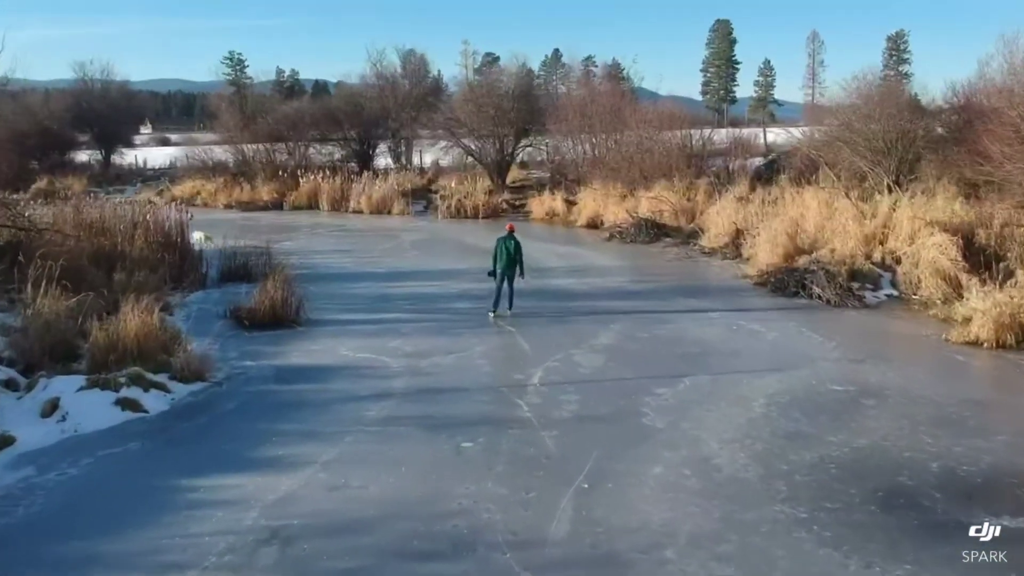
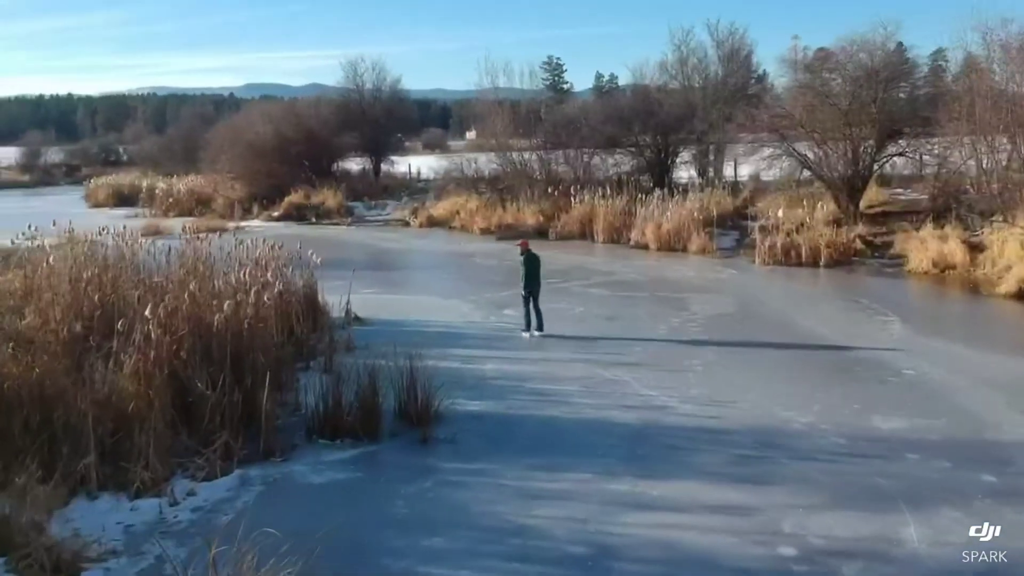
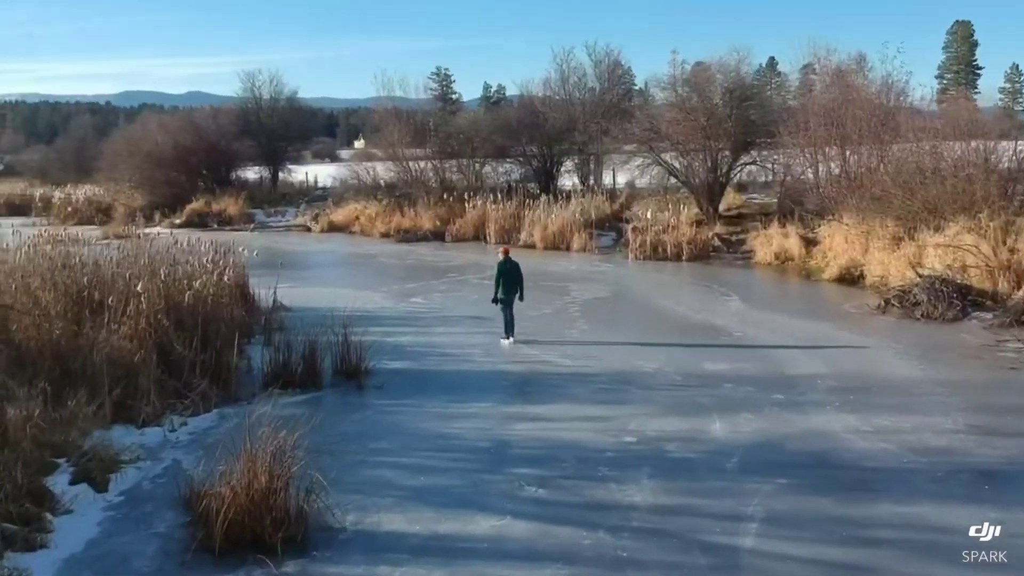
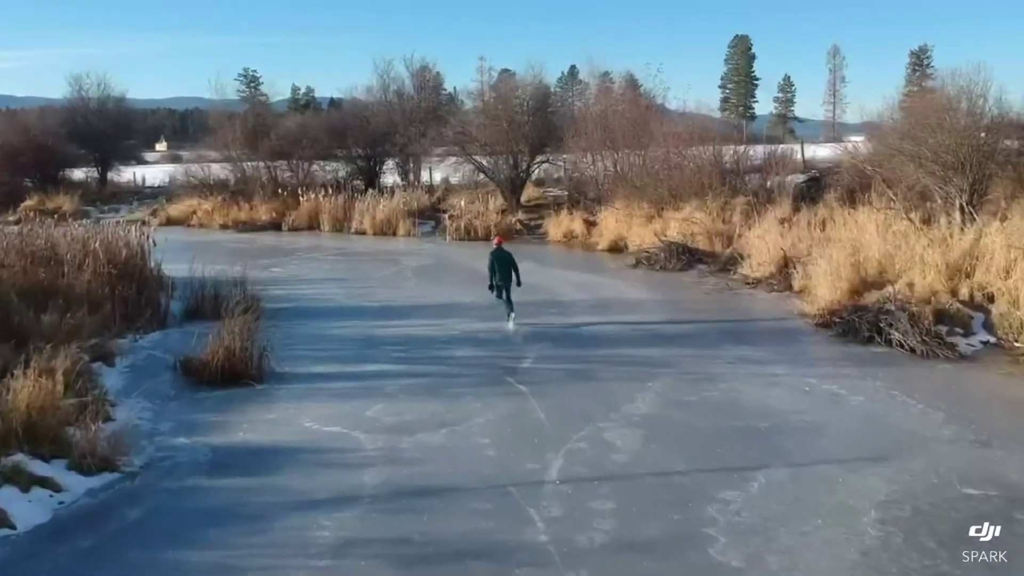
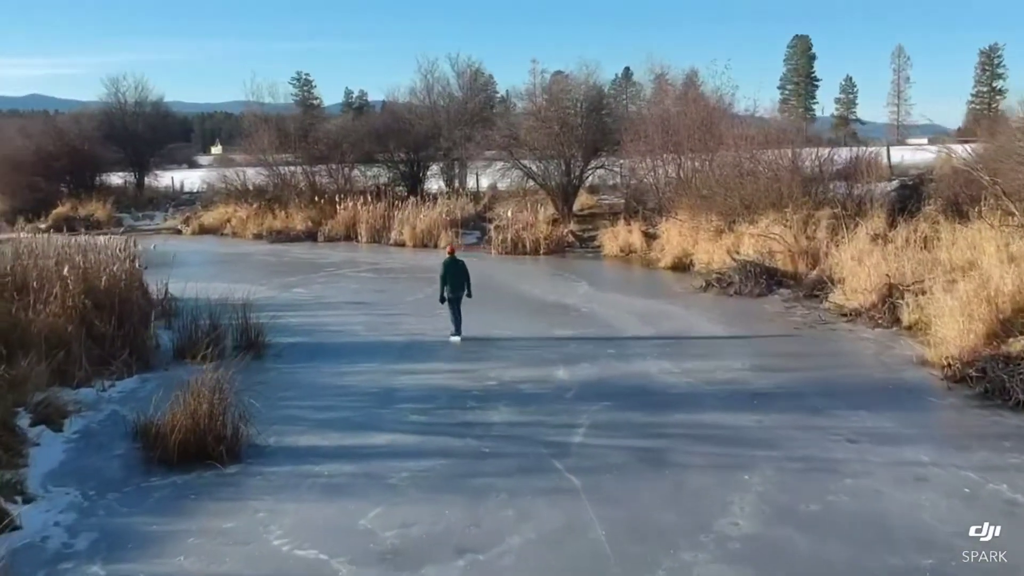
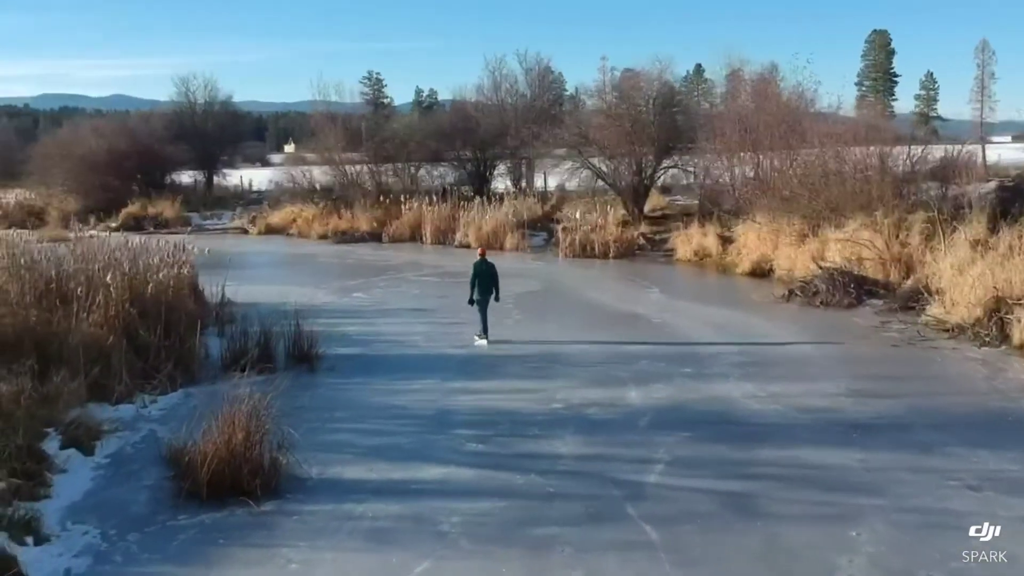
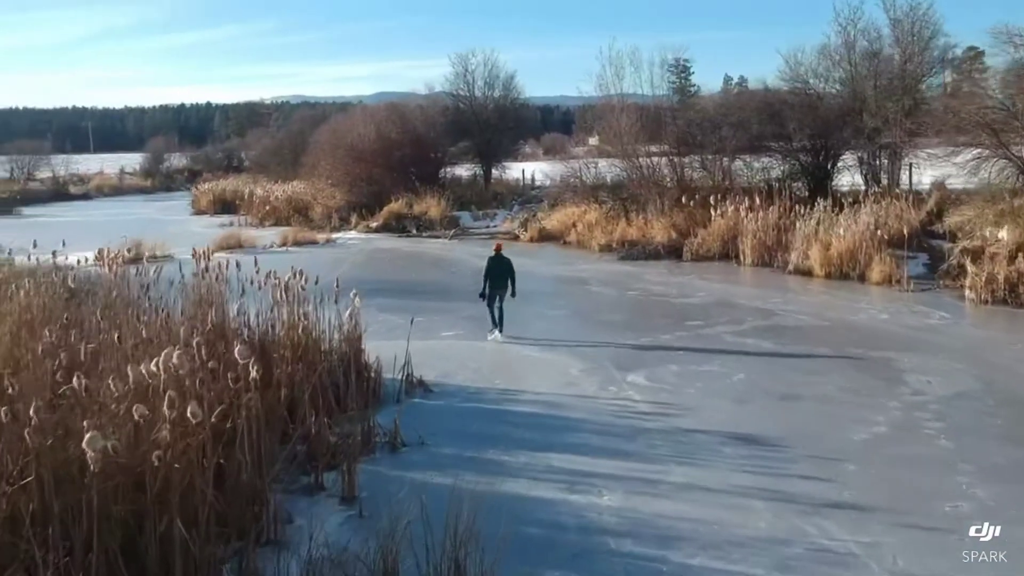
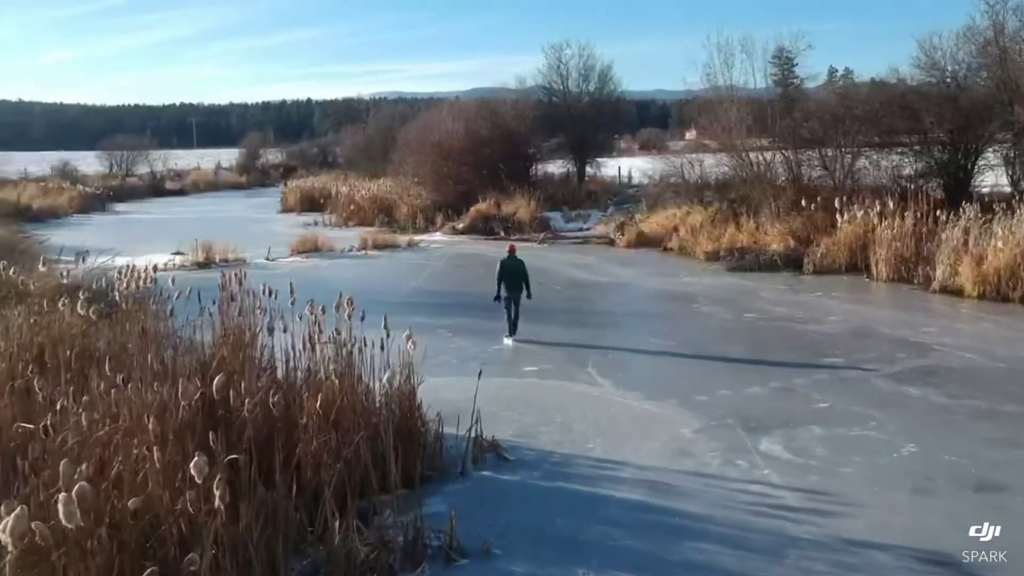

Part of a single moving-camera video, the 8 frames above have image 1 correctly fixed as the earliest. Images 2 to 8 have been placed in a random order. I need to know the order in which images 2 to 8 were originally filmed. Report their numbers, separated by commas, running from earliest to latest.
4, 5, 6, 3, 2, 7, 8
